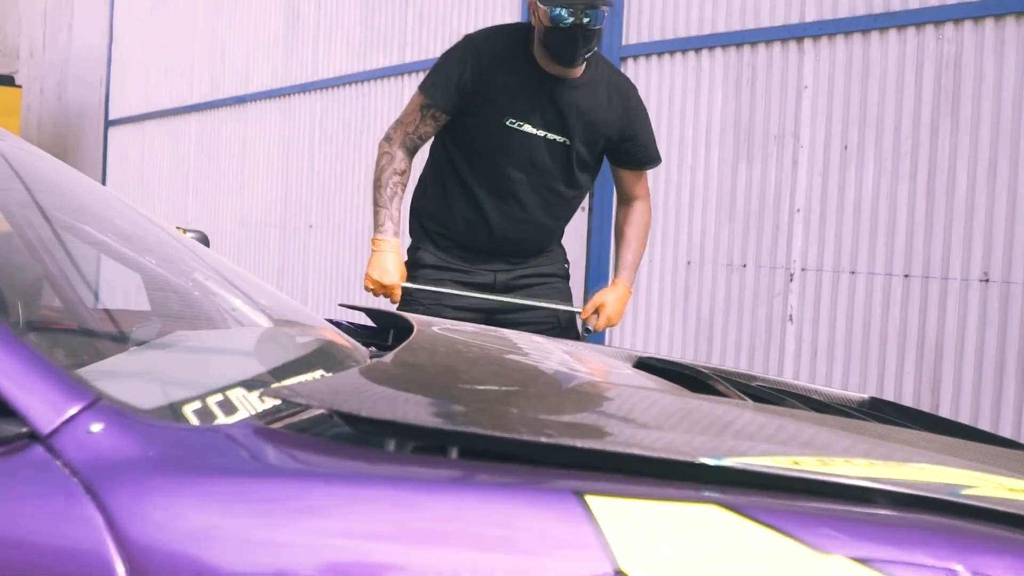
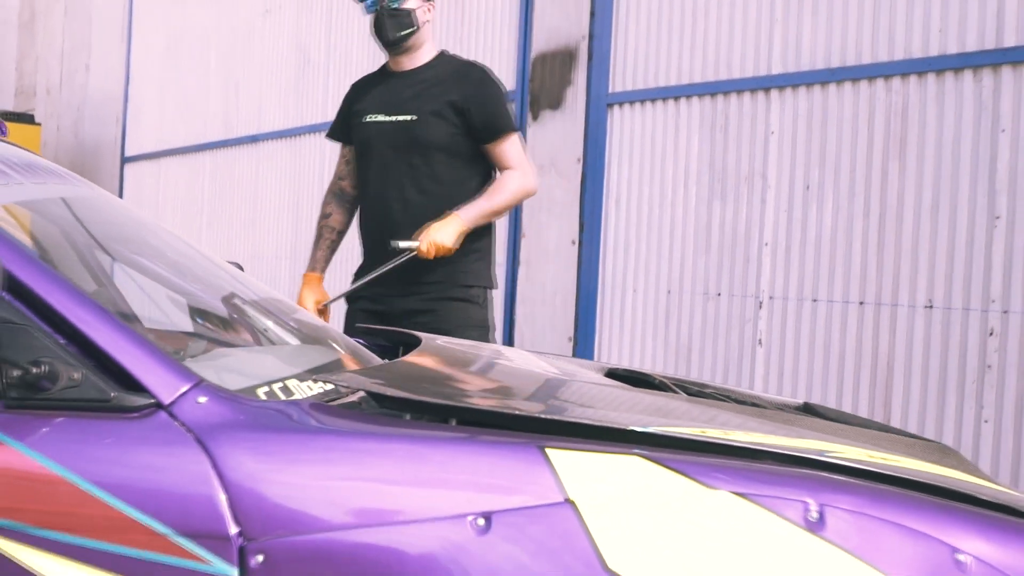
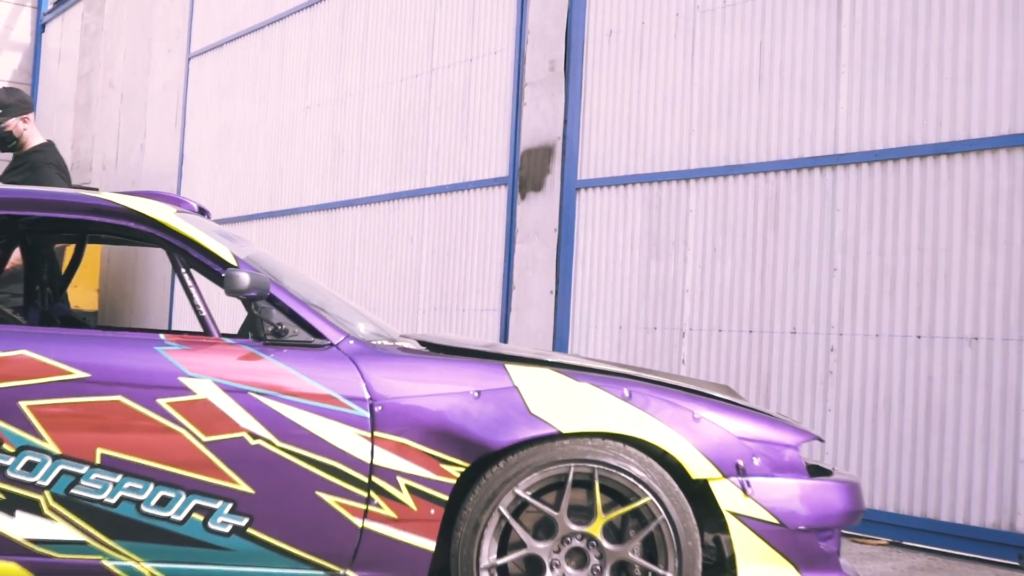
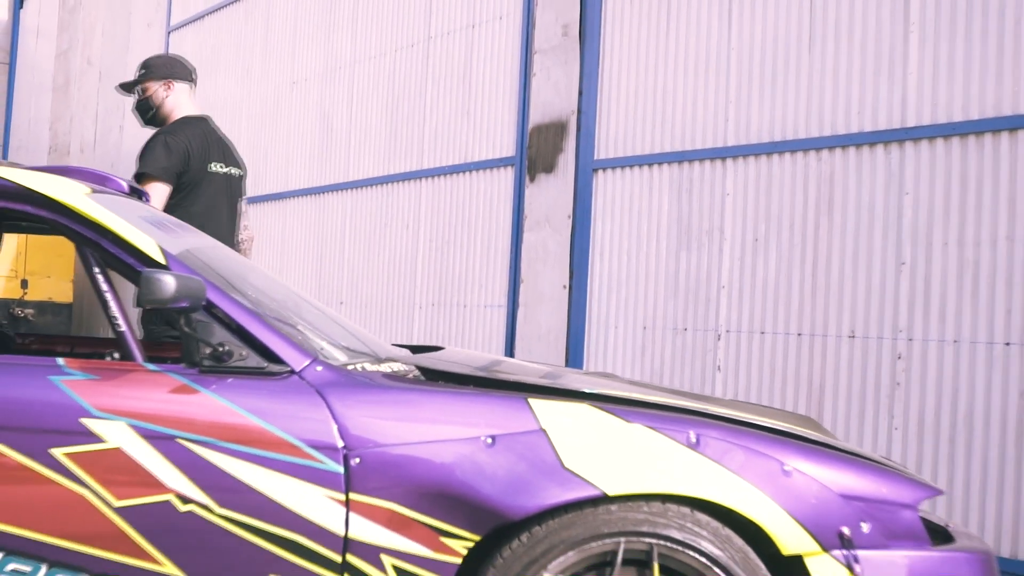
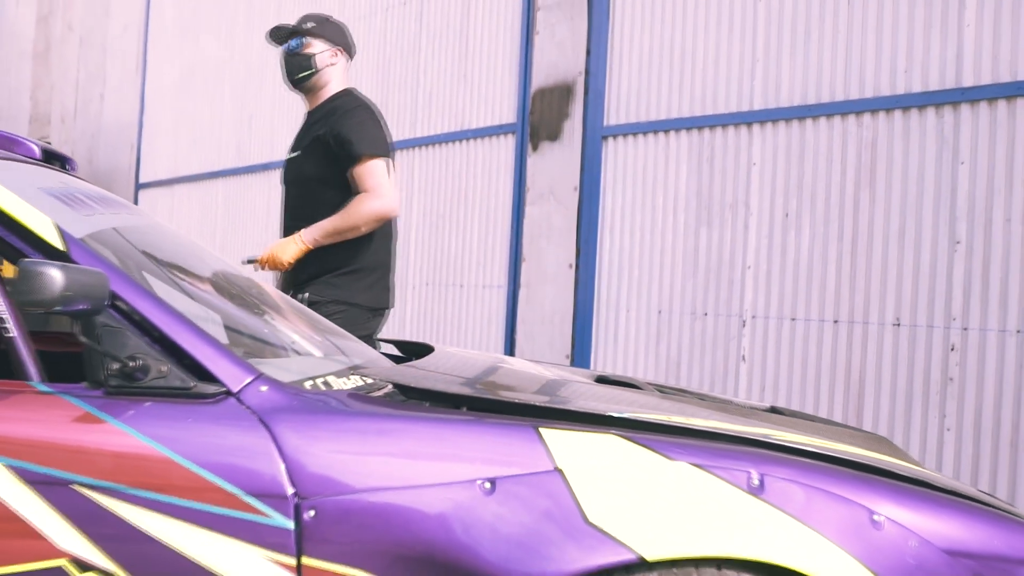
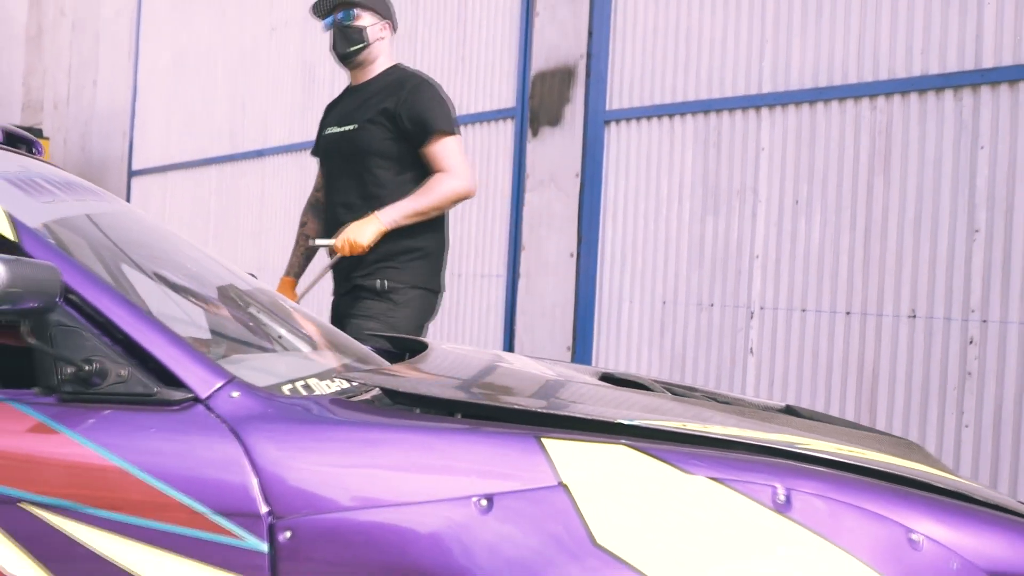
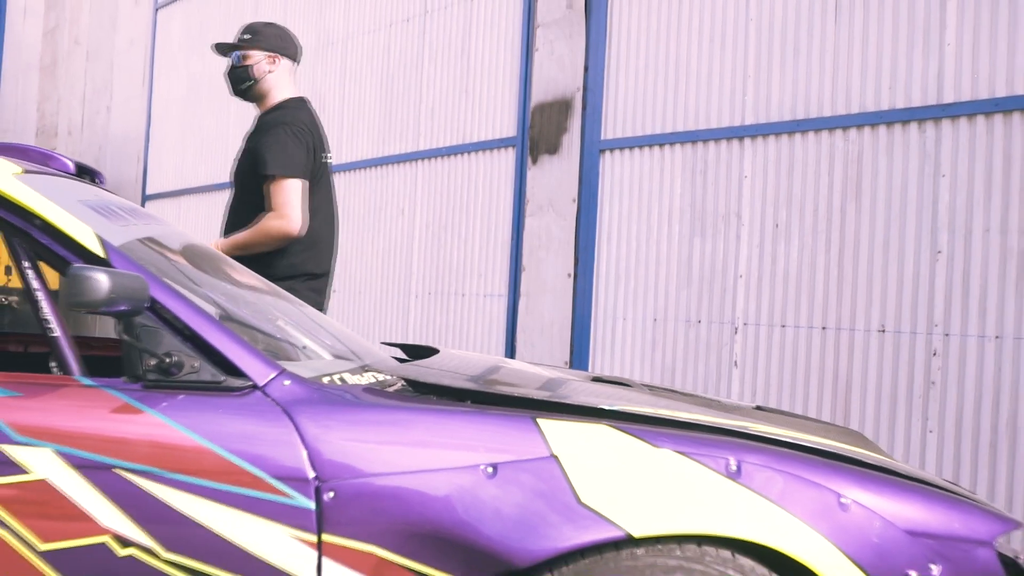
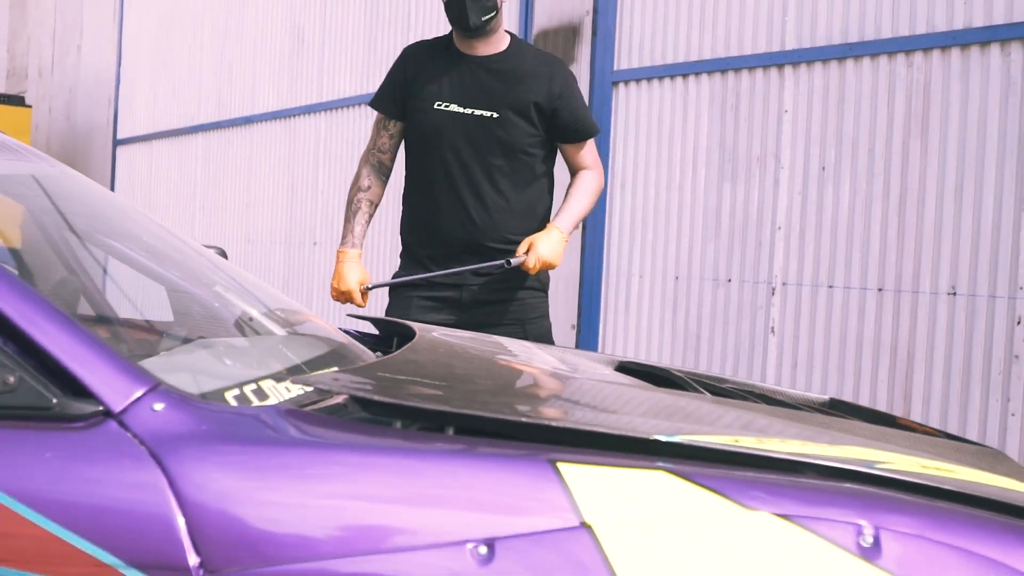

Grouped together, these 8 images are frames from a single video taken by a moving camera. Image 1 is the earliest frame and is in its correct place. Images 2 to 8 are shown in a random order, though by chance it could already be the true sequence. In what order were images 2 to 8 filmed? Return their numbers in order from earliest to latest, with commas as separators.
8, 2, 6, 5, 7, 4, 3
